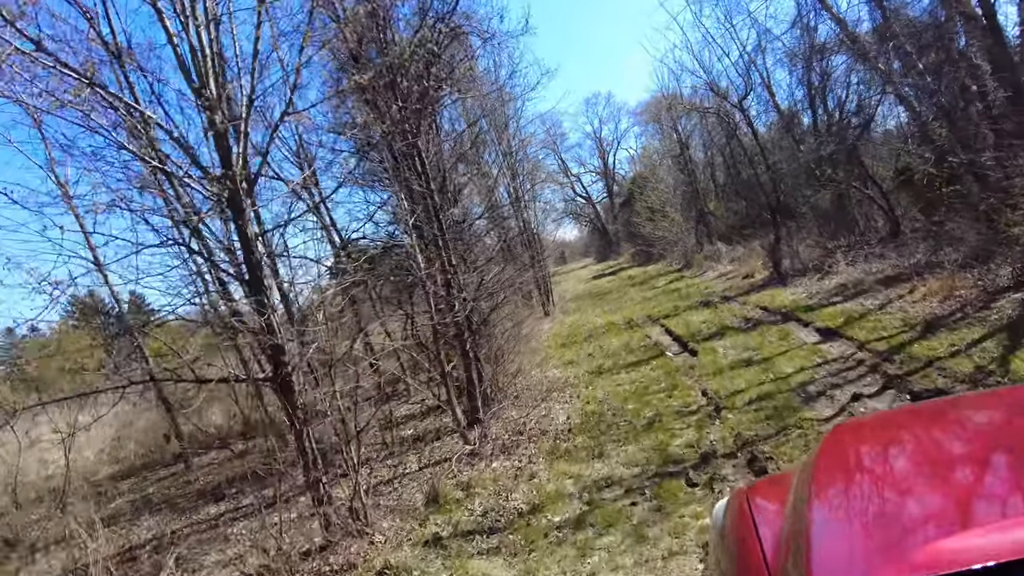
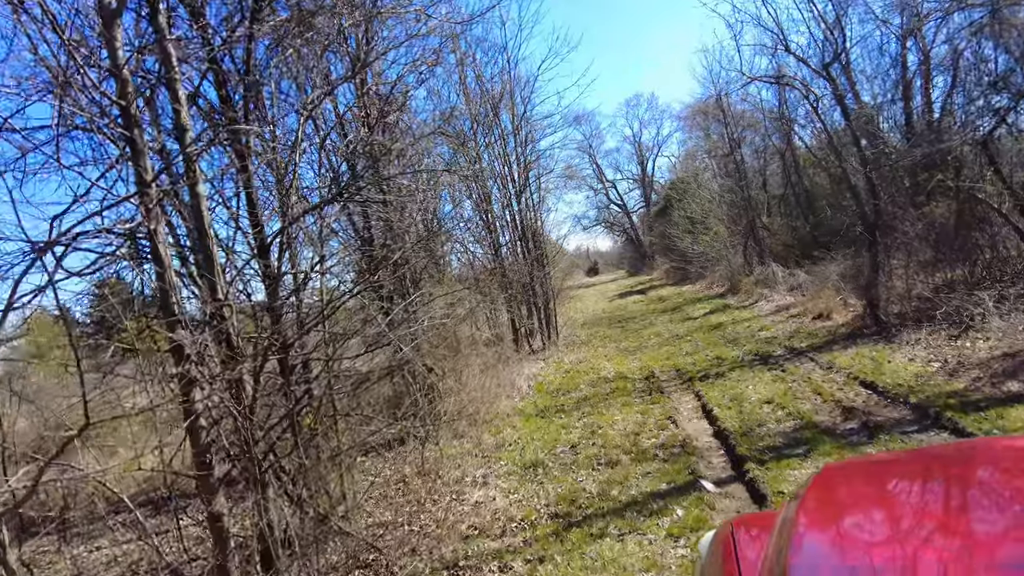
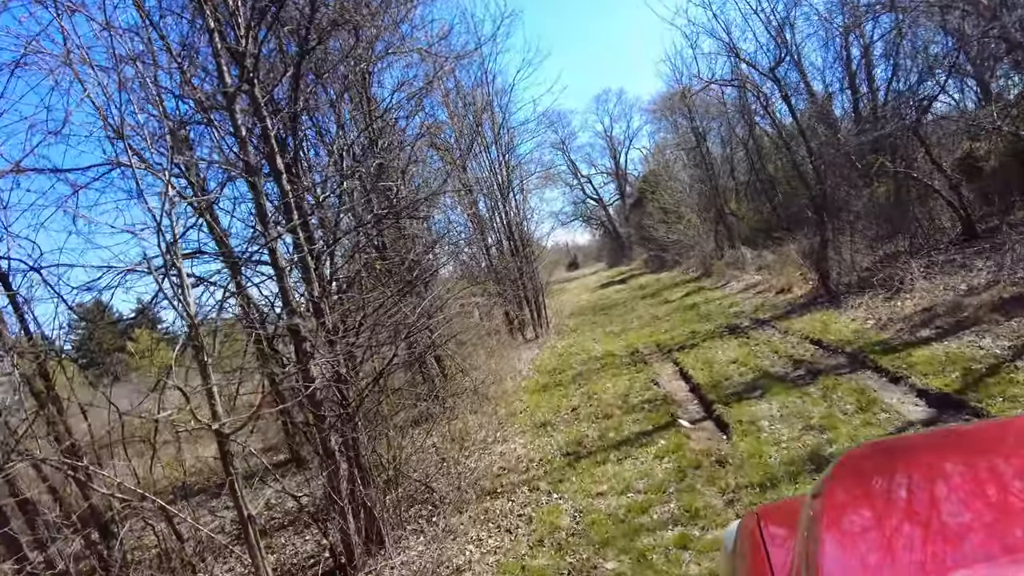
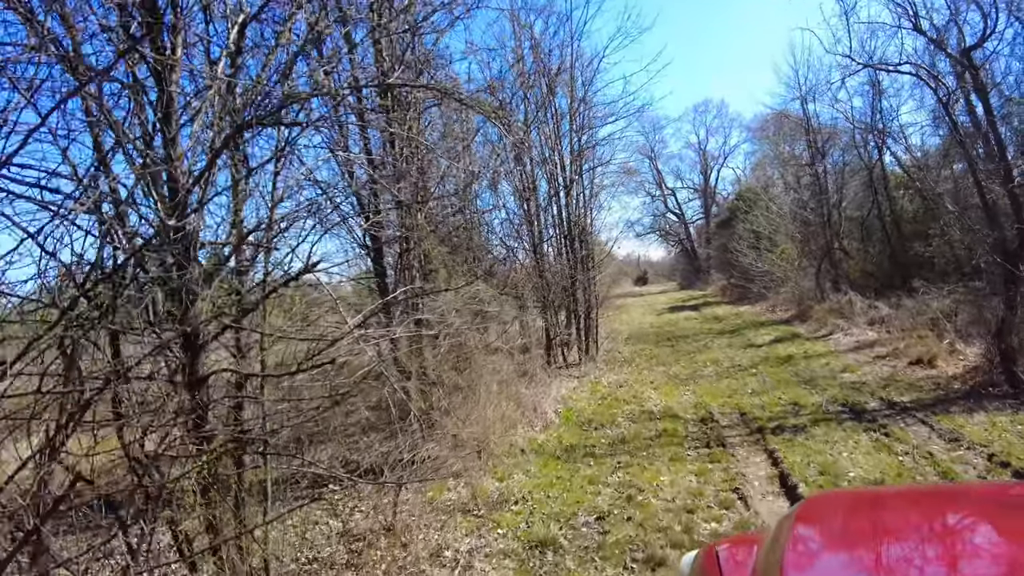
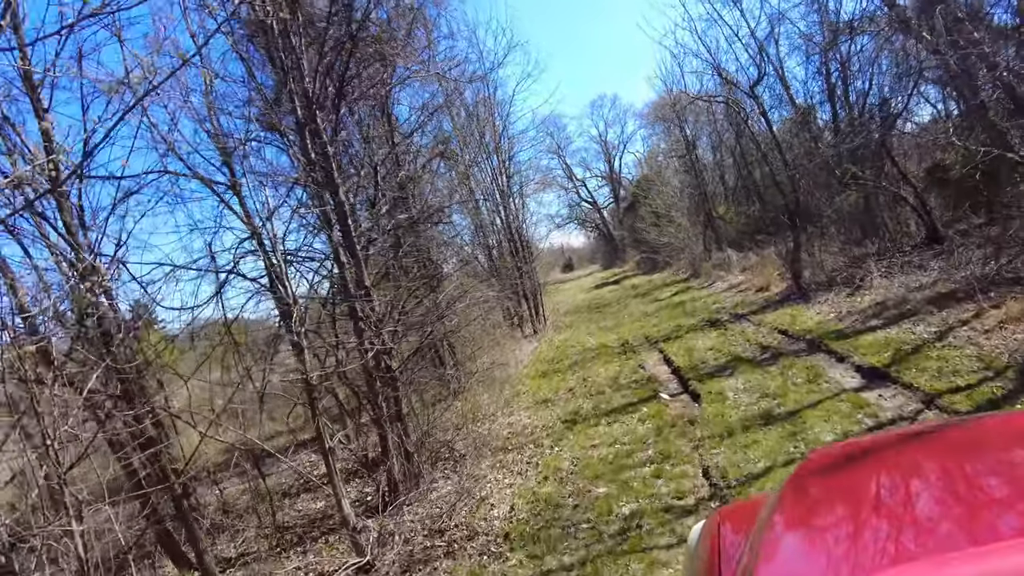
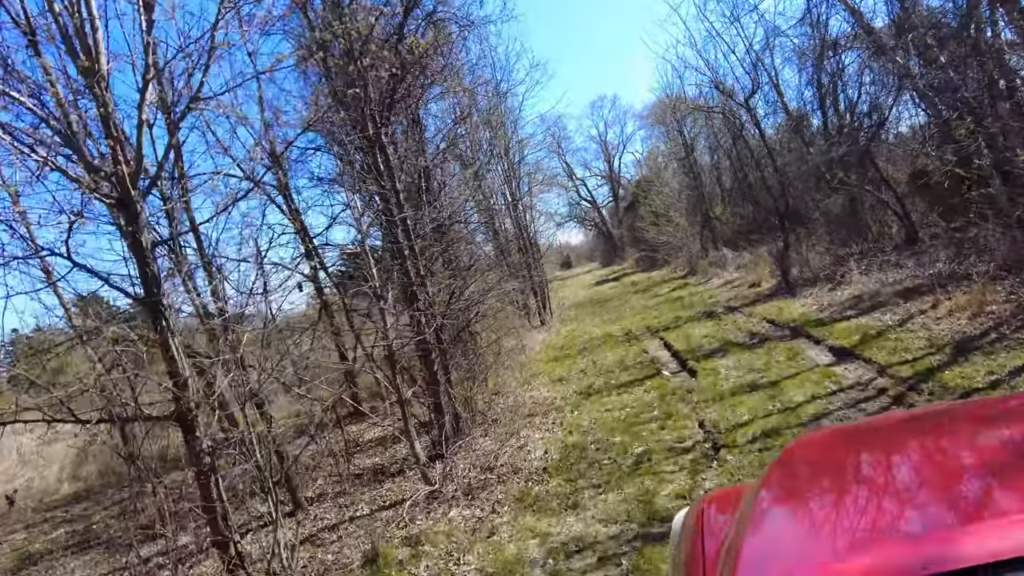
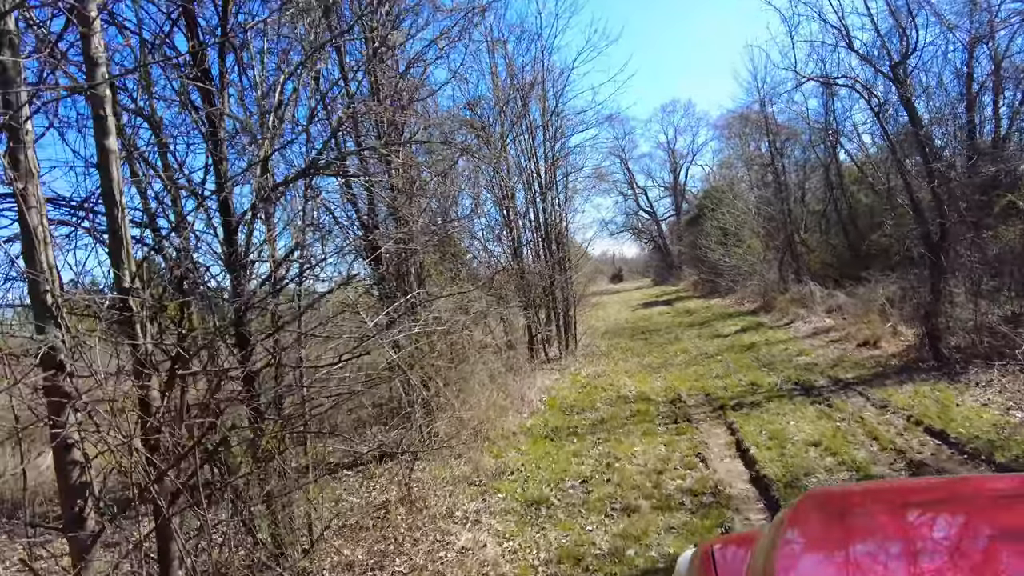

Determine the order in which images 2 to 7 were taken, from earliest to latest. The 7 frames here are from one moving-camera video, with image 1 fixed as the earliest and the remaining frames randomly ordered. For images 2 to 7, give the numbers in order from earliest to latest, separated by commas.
6, 5, 3, 2, 7, 4
